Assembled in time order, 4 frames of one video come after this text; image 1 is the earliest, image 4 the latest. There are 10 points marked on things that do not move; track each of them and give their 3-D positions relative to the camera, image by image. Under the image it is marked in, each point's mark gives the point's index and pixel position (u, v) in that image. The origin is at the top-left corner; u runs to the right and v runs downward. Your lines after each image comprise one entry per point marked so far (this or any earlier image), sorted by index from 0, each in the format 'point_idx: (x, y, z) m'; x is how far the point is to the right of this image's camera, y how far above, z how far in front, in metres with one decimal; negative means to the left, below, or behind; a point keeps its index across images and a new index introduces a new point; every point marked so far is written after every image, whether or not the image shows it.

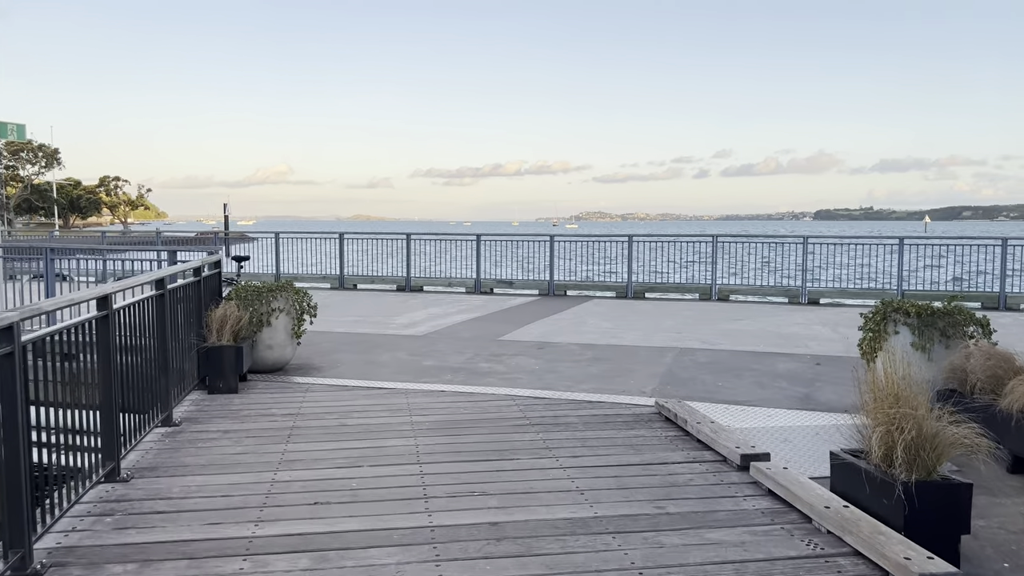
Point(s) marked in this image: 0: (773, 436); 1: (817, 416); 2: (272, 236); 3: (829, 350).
0: (+1.9, -1.1, +5.8) m
1: (+2.5, -1.0, +6.3) m
2: (-6.0, +1.3, +19.5) m
3: (+3.8, -0.7, +9.2) m
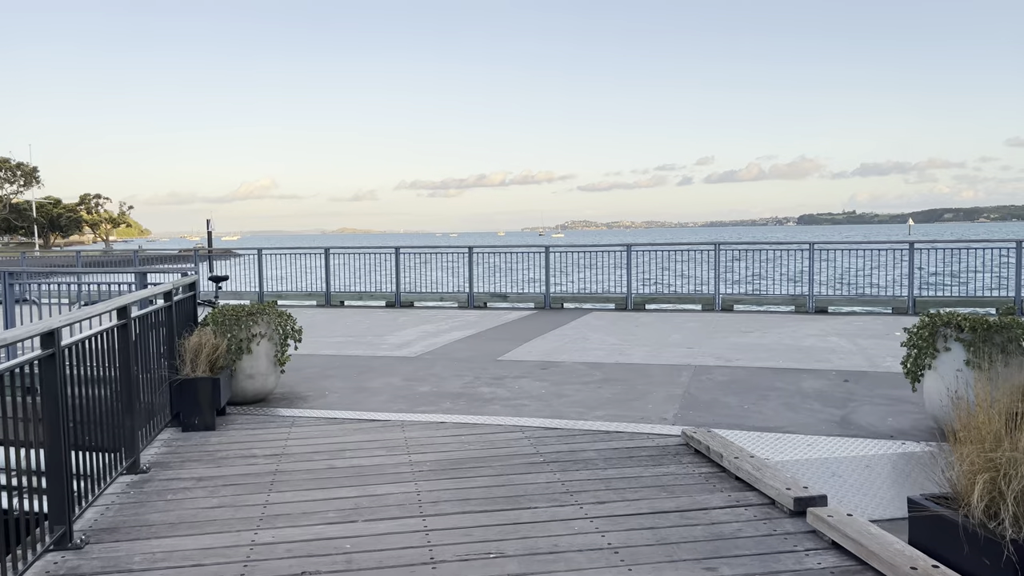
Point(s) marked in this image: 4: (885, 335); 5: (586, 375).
0: (+2.0, -1.2, +5.1) m
1: (+2.5, -1.1, +5.7) m
2: (-6.1, +0.9, +18.7) m
3: (+3.8, -0.8, +8.6) m
4: (+5.2, -0.7, +10.8) m
5: (+0.8, -0.9, +8.5) m
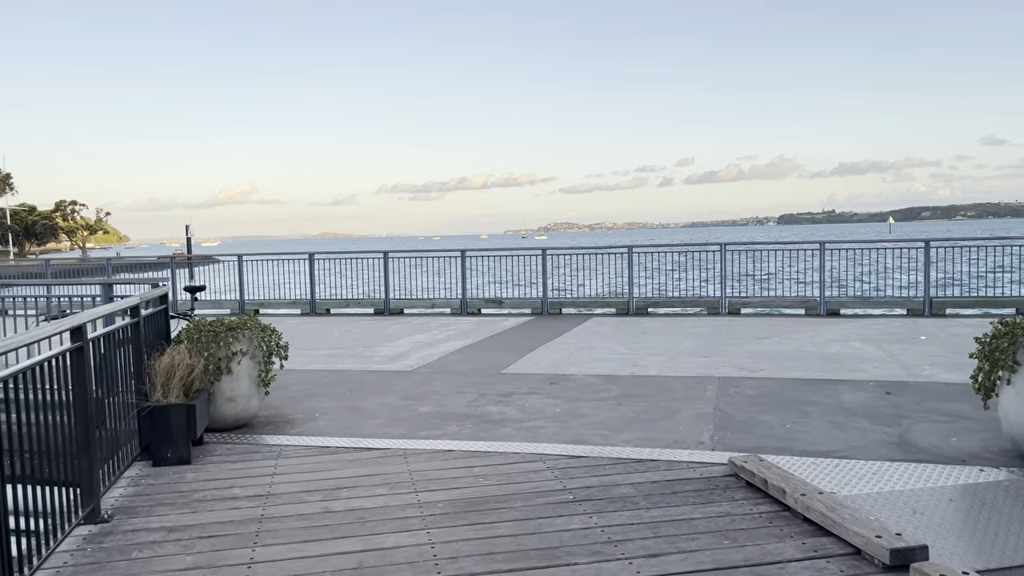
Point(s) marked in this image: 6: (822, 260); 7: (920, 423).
0: (+2.2, -1.2, +4.4) m
1: (+2.7, -1.2, +5.0) m
2: (-6.3, +0.7, +17.8) m
3: (+3.9, -0.9, +7.9) m
4: (+5.2, -0.7, +10.2) m
5: (+0.9, -1.0, +7.7) m
6: (+5.8, +0.5, +14.7) m
7: (+3.2, -1.1, +6.1) m
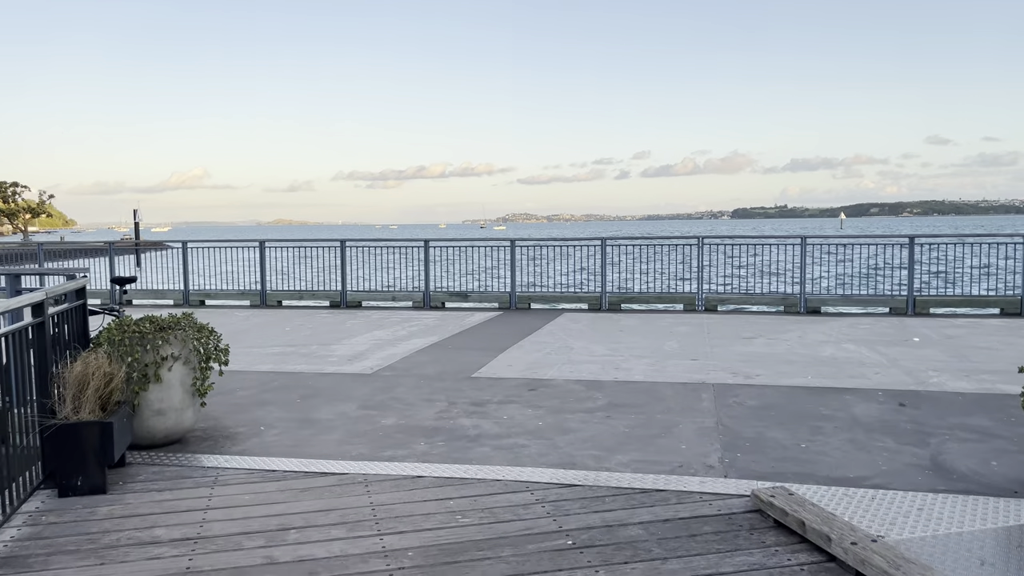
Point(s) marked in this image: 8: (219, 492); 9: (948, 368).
0: (+2.1, -1.3, +3.7) m
1: (+2.6, -1.2, +4.3) m
2: (-7.1, +0.9, +16.6) m
3: (+3.6, -0.9, +7.3) m
4: (+4.8, -0.7, +9.6) m
5: (+0.6, -1.0, +6.9) m
6: (+5.2, +0.6, +14.2) m
7: (+3.0, -1.1, +5.4) m
8: (-1.8, -1.3, +4.8) m
9: (+4.4, -0.8, +7.9) m
